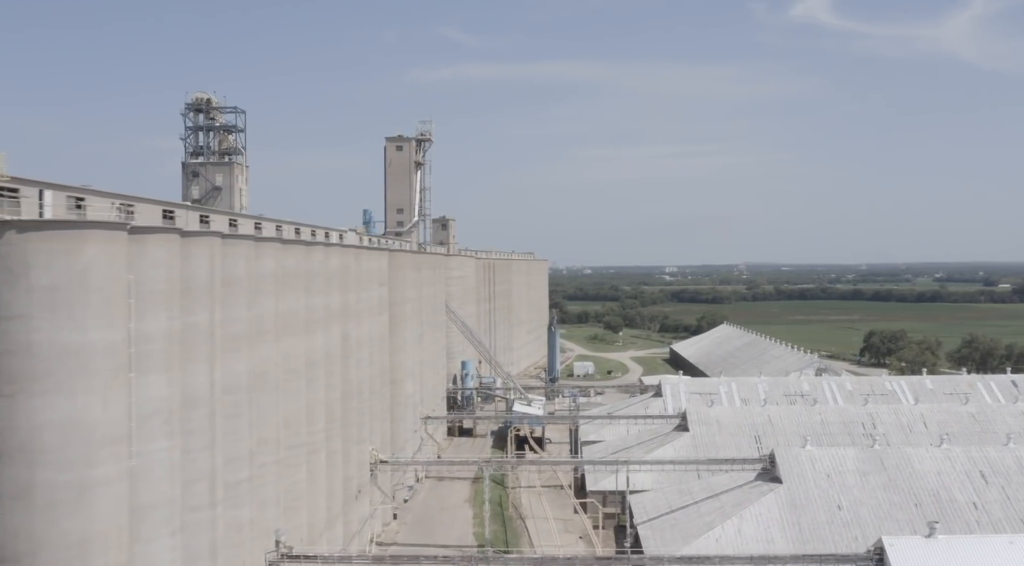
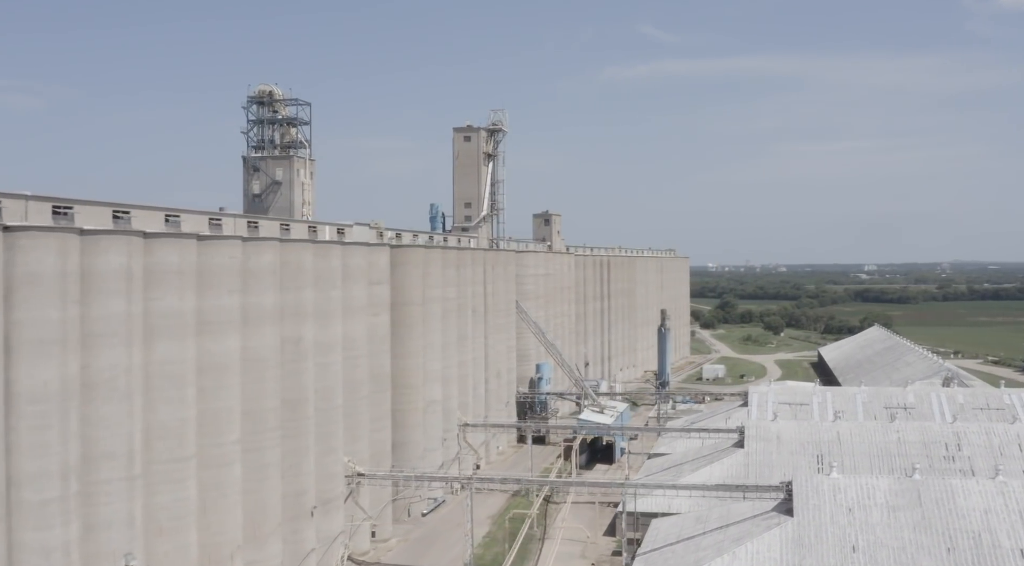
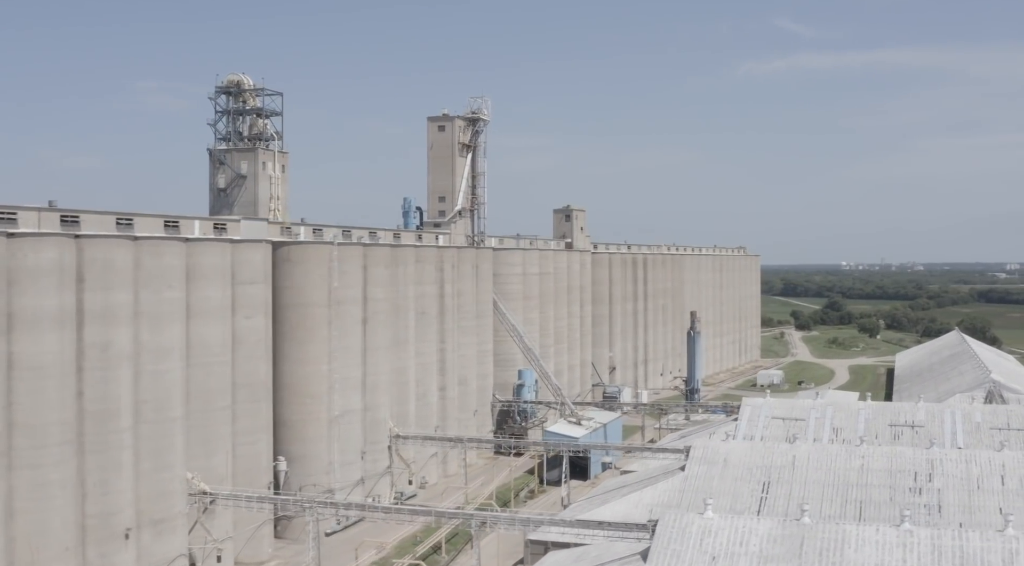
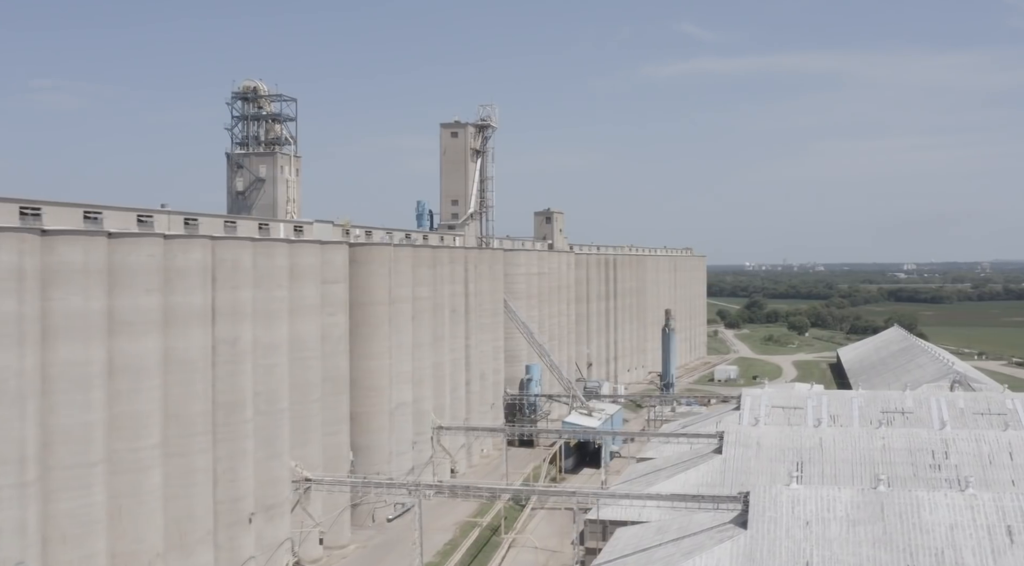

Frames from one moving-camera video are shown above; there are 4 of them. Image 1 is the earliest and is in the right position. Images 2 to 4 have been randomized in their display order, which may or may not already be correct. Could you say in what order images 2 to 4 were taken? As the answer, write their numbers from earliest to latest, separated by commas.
2, 4, 3
